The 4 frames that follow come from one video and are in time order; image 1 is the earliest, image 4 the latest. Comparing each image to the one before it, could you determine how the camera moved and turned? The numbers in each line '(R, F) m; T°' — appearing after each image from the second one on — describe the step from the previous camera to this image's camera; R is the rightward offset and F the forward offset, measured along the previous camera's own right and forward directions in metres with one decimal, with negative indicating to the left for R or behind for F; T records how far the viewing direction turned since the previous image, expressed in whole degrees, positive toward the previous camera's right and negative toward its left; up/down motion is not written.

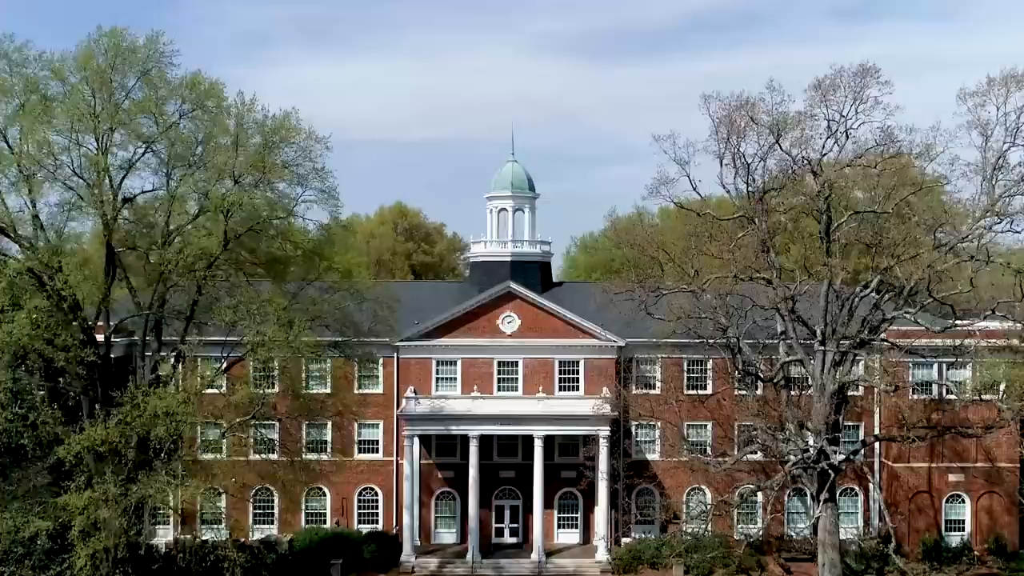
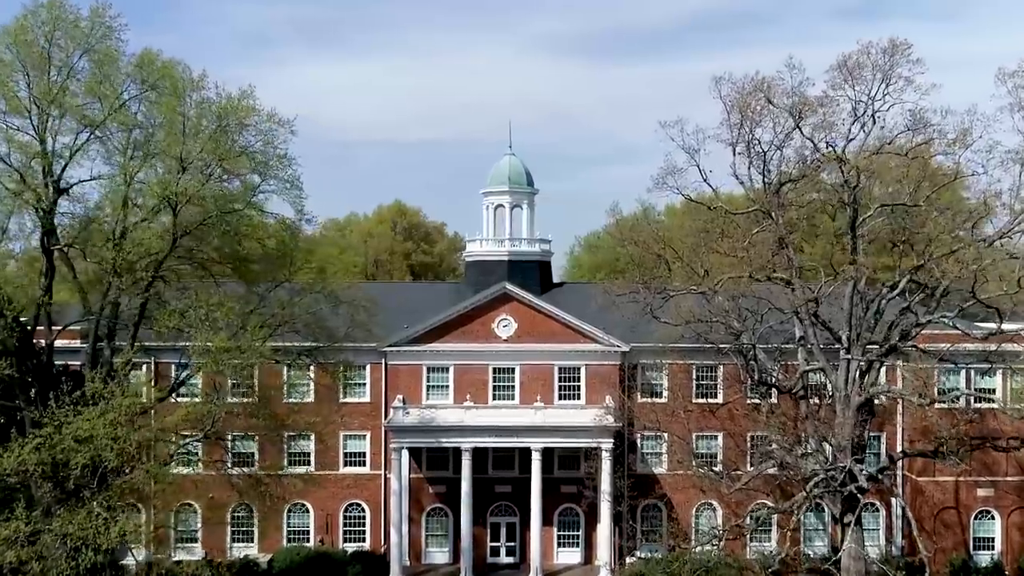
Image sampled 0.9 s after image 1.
(+0.3, +3.3) m; 0°
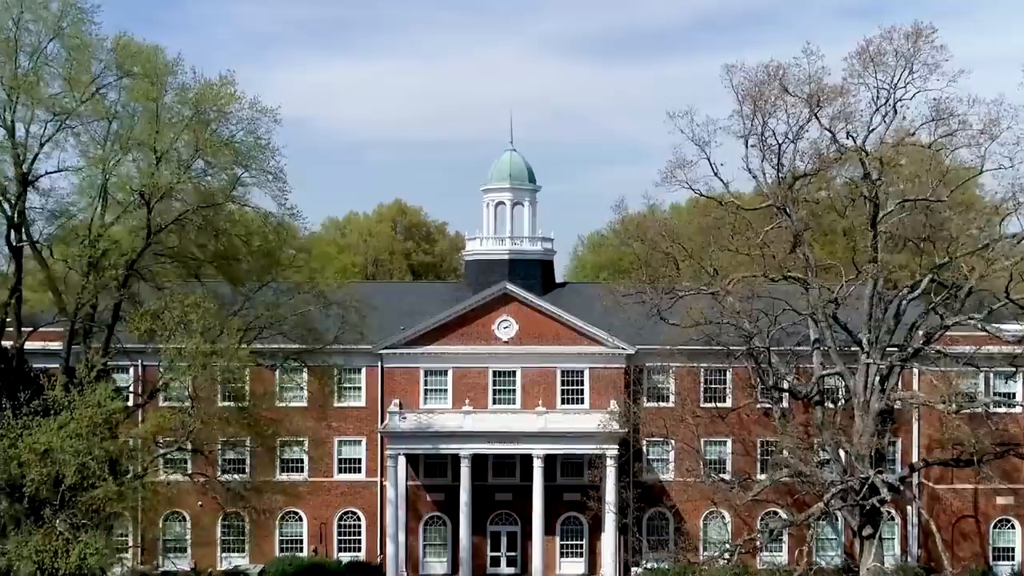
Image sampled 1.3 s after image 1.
(+0.1, +1.7) m; 0°
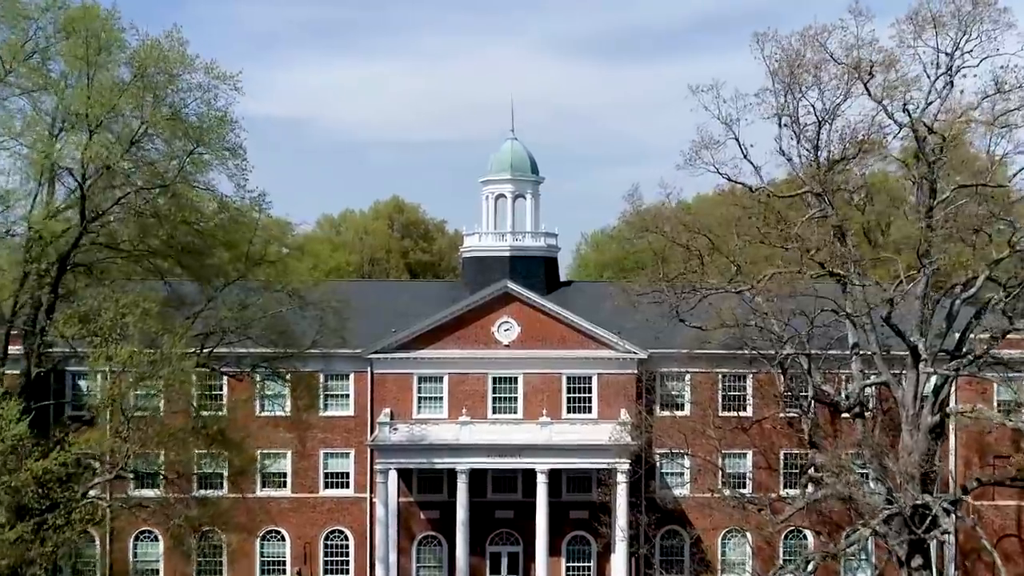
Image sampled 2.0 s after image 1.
(0.0, +3.6) m; 0°
